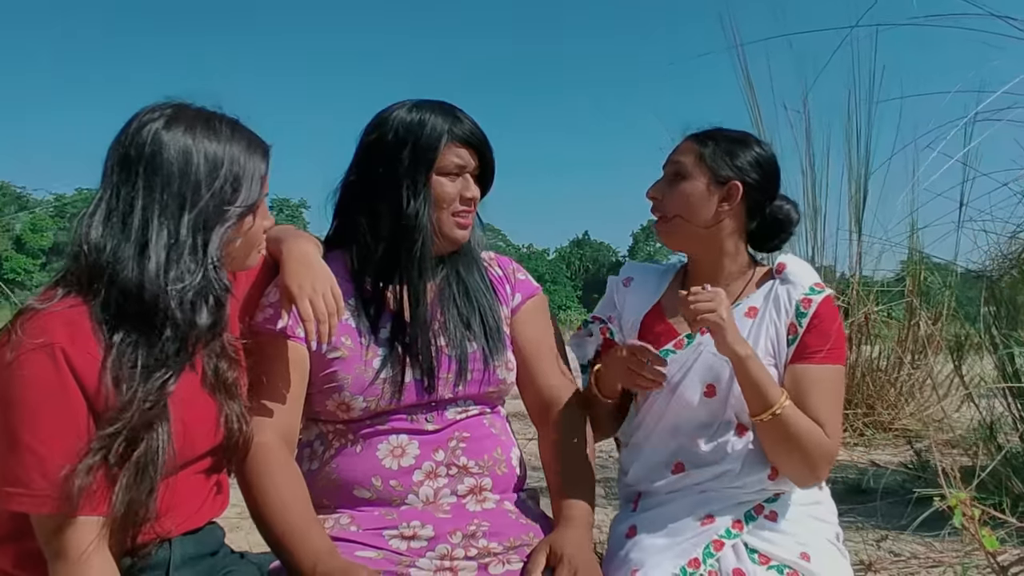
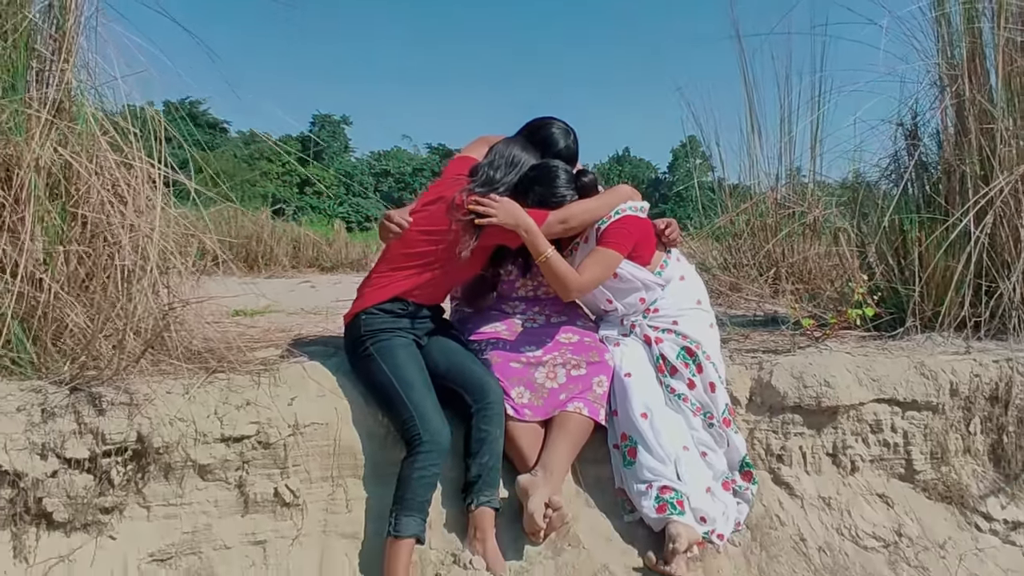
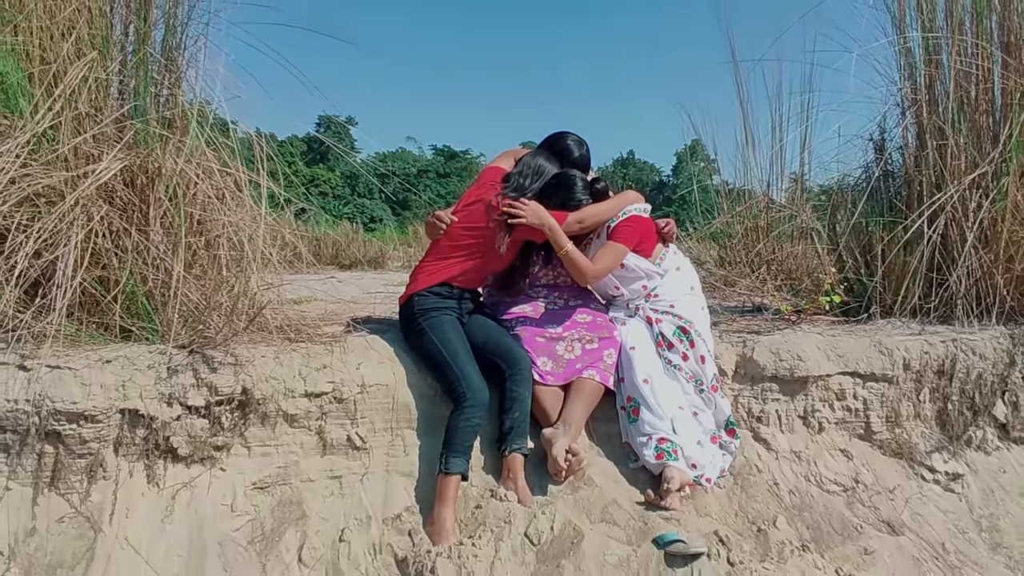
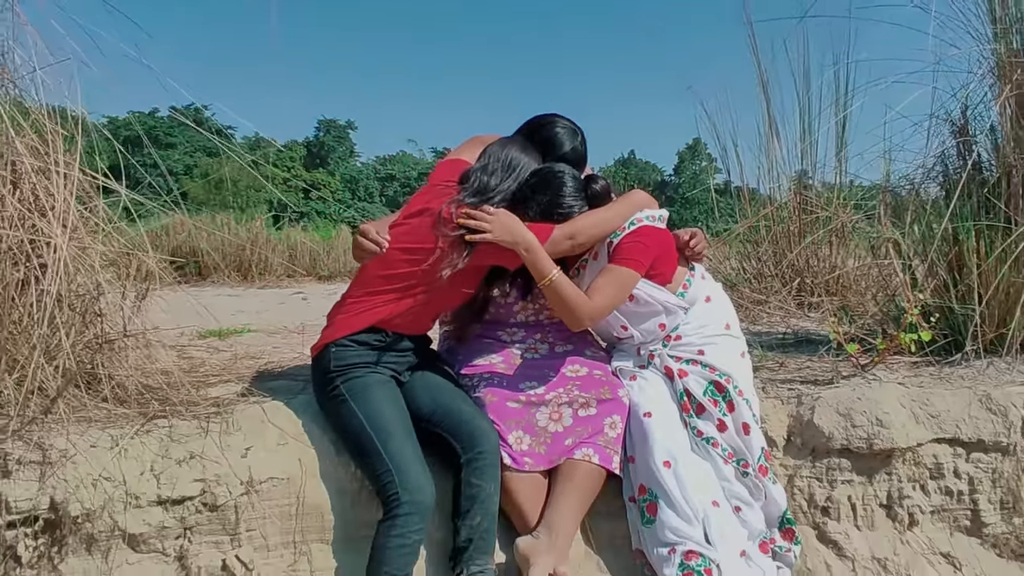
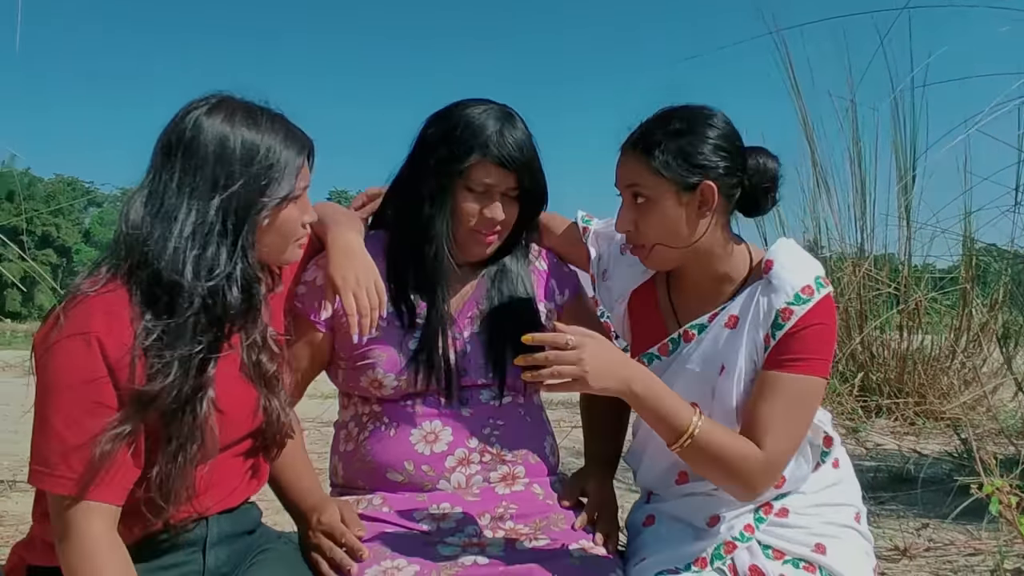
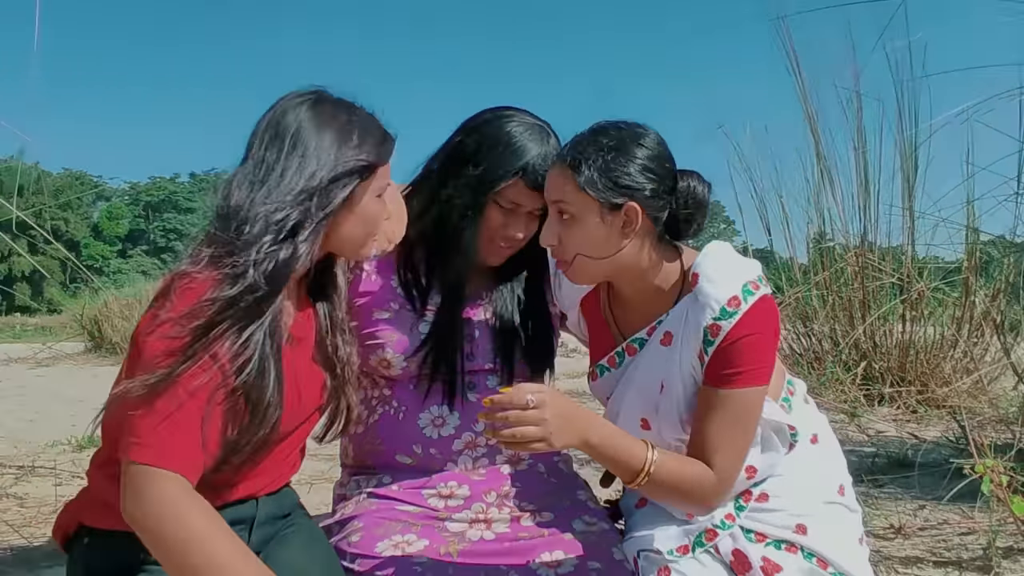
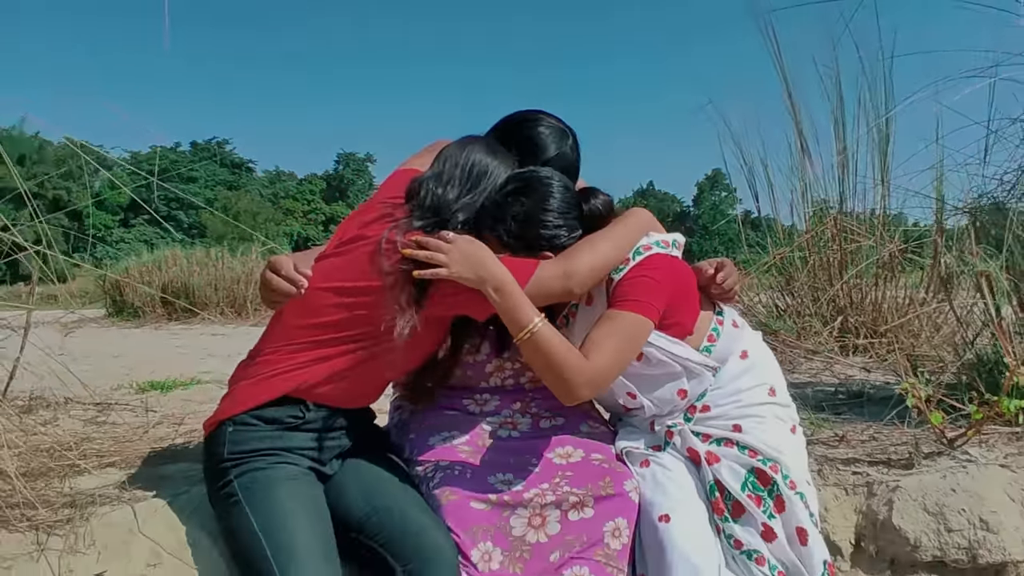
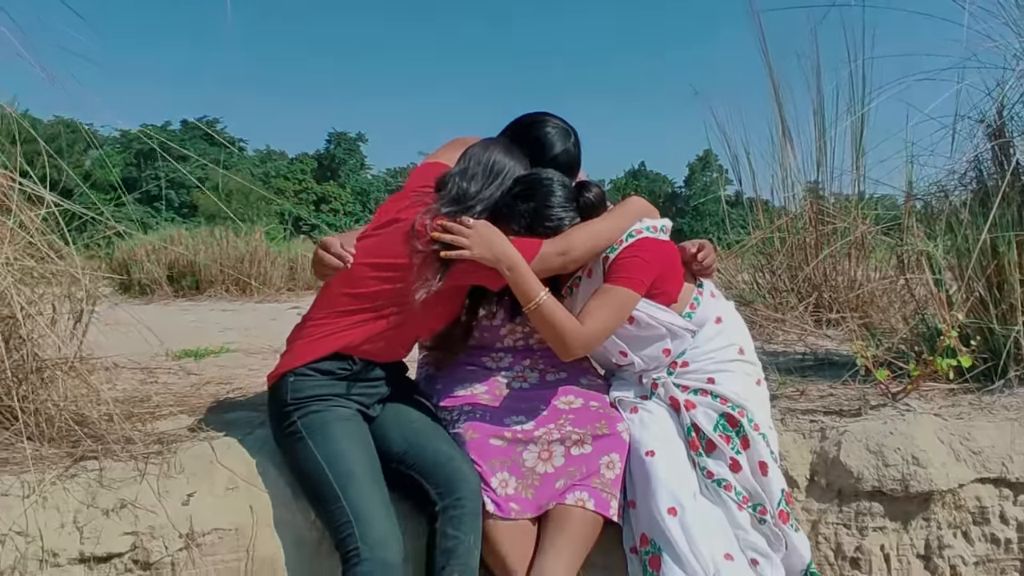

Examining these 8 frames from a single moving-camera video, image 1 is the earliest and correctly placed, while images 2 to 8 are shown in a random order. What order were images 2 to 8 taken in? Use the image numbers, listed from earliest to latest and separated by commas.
5, 6, 7, 8, 4, 2, 3
